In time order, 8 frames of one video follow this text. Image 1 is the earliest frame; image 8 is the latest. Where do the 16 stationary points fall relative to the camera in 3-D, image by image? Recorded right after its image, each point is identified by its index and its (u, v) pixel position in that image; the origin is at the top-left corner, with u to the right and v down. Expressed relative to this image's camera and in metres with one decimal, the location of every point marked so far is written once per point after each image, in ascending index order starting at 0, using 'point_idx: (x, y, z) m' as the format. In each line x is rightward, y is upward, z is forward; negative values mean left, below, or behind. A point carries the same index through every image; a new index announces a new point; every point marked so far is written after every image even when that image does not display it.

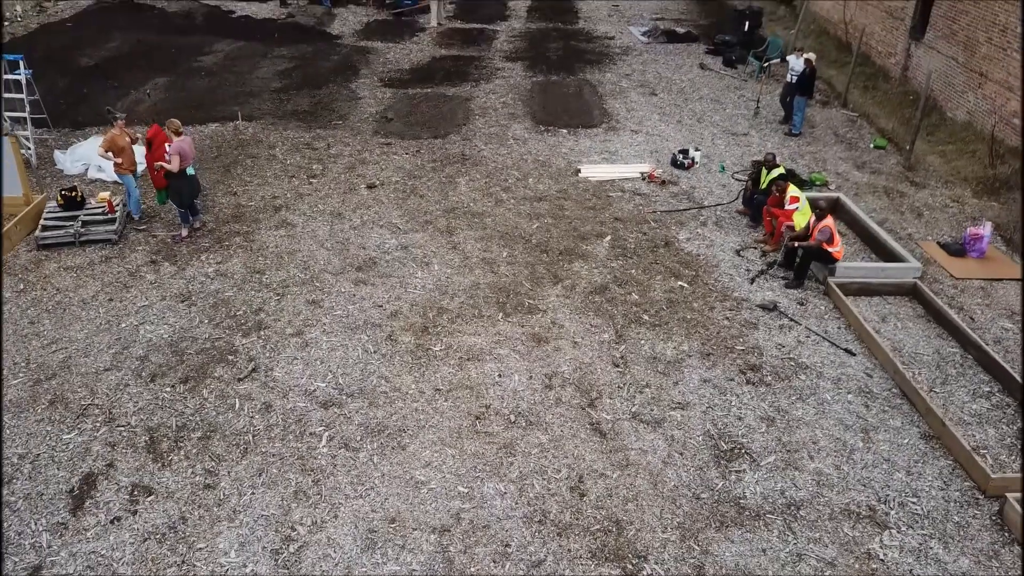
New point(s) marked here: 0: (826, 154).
0: (+4.2, +1.8, +10.6) m
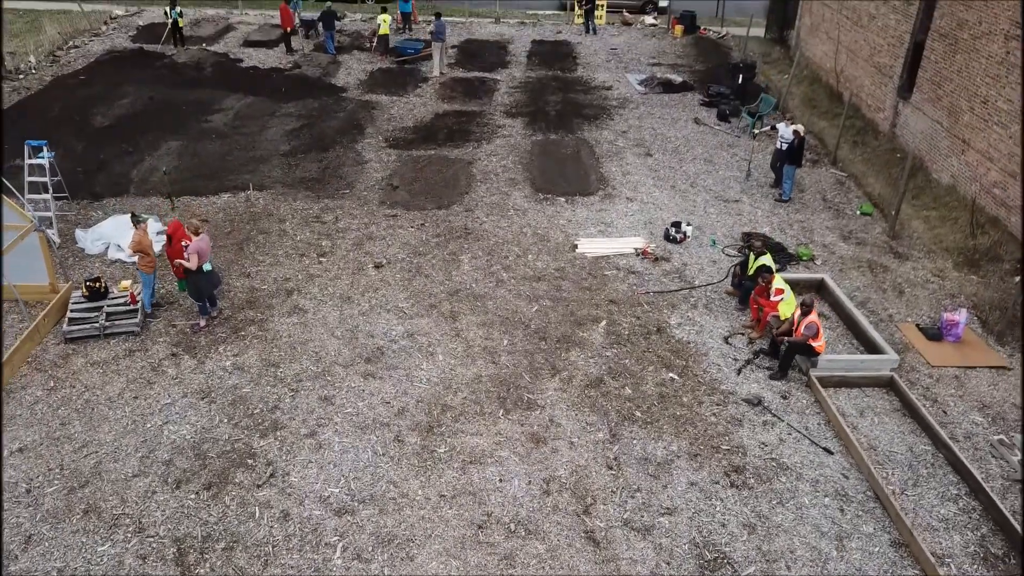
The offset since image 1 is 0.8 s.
0: (+4.2, +0.9, +11.0) m
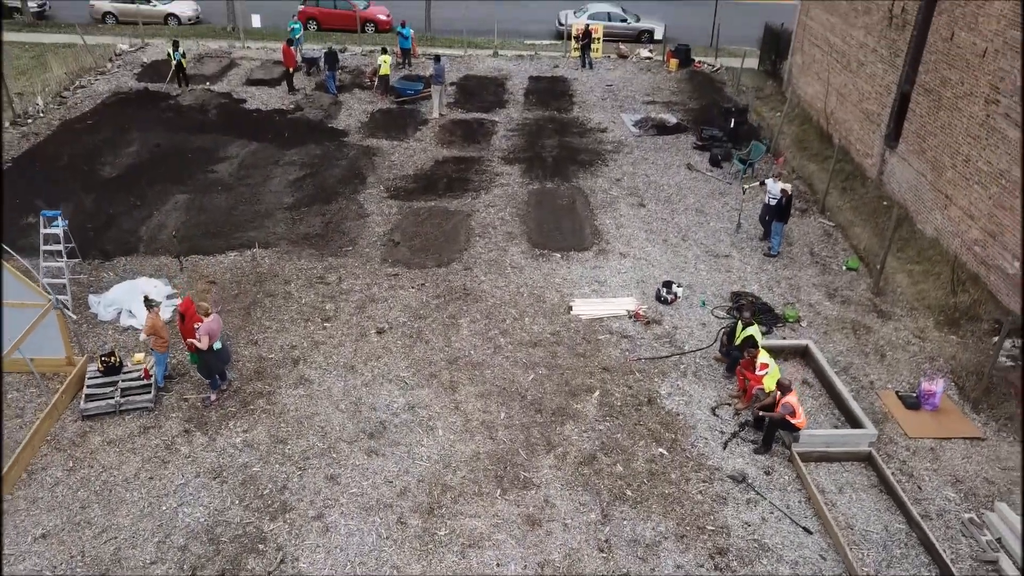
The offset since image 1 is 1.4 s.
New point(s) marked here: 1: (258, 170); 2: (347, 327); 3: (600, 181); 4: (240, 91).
0: (+4.2, +0.1, +11.4) m
1: (-4.4, +2.1, +13.8) m
2: (-2.0, -0.5, +9.7) m
3: (+1.6, +2.0, +14.3) m
4: (-6.1, +4.4, +17.8) m
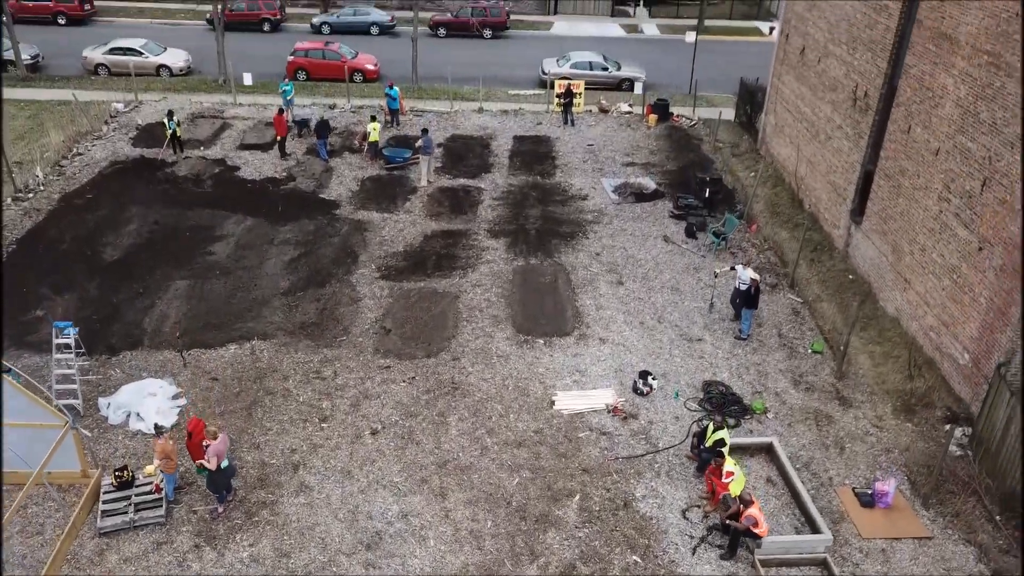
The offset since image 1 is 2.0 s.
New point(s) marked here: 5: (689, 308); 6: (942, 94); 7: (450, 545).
0: (+3.9, -1.2, +12.2) m
1: (-4.7, +0.7, +14.4) m
2: (-2.2, -1.8, +10.4) m
3: (+1.3, +0.6, +15.0) m
4: (-6.5, +3.0, +18.4) m
5: (+3.0, -0.3, +13.5) m
6: (+6.5, +2.9, +12.0) m
7: (-0.7, -2.8, +8.7) m
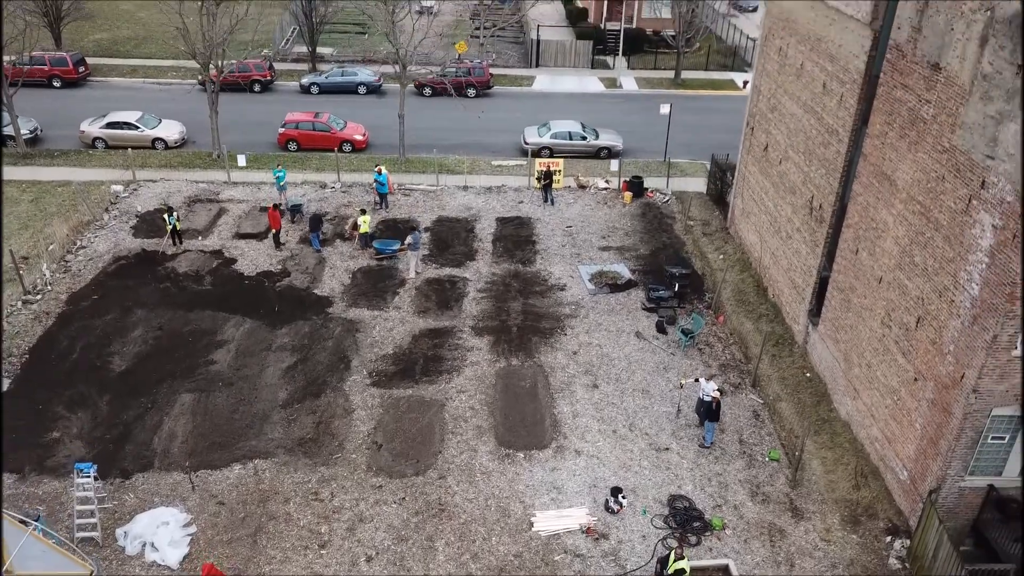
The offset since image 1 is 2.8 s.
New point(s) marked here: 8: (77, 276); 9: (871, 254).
0: (+3.6, -3.1, +13.3) m
1: (-5.0, -1.4, +15.4) m
2: (-2.5, -3.9, +11.4) m
3: (+1.0, -1.4, +16.1) m
4: (-6.9, +1.0, +19.4) m
5: (+2.7, -2.3, +14.6) m
6: (+6.2, +1.0, +13.2) m
7: (-0.9, -4.8, +9.8) m
8: (-9.9, +0.3, +18.0) m
9: (+6.2, +0.6, +13.6) m
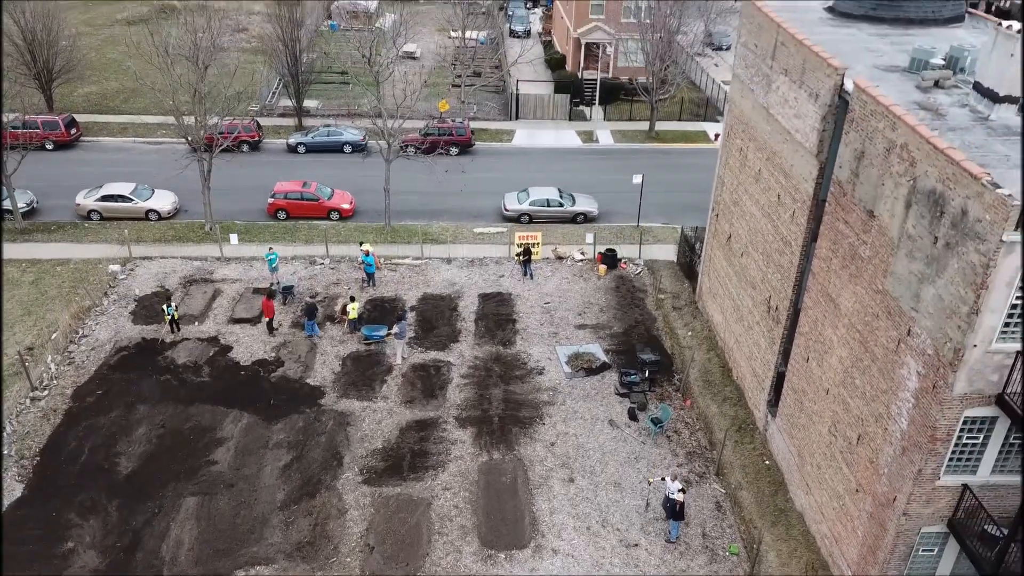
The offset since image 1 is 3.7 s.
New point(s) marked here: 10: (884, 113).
0: (+3.3, -5.2, +14.6) m
1: (-5.4, -3.5, +16.5) m
2: (-2.8, -6.0, +12.6) m
3: (+0.6, -3.4, +17.3) m
4: (-7.4, -1.2, +20.4) m
5: (+2.3, -4.4, +15.8) m
6: (+5.8, -1.0, +14.5) m
7: (-1.1, -6.9, +11.0) m
8: (-10.3, -1.9, +19.0) m
9: (+5.8, -1.4, +14.9) m
10: (+5.9, +2.8, +12.6) m
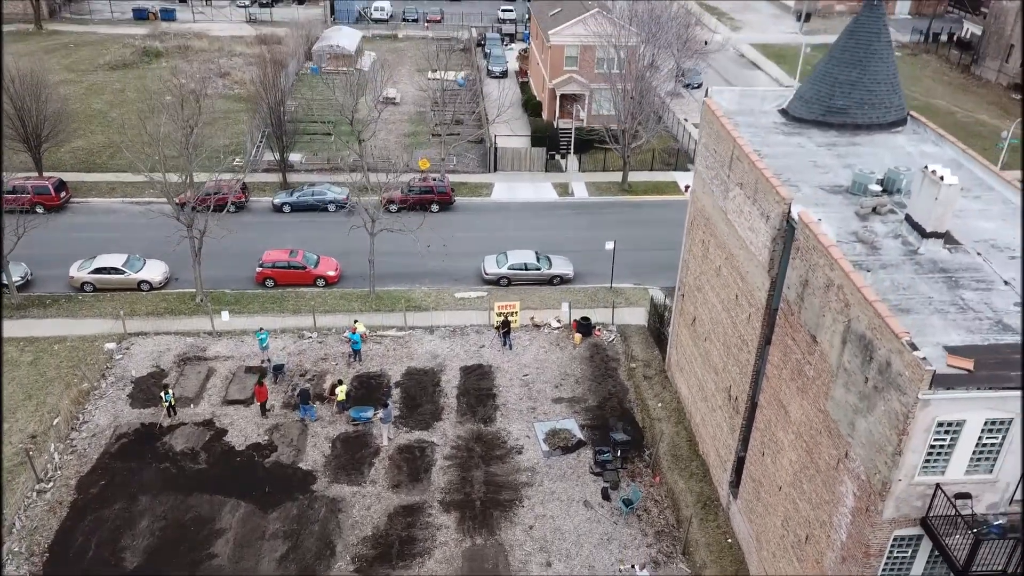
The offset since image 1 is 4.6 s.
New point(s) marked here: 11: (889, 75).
0: (+3.0, -7.4, +15.9) m
1: (-5.8, -5.8, +17.6) m
2: (-3.1, -8.2, +13.8) m
3: (+0.1, -5.7, +18.5) m
4: (-7.9, -3.5, +21.5) m
5: (+1.9, -6.6, +17.2) m
6: (+5.4, -3.2, +15.9) m
7: (-1.4, -9.1, +12.2) m
8: (-10.8, -4.3, +20.0) m
9: (+5.4, -3.6, +16.3) m
10: (+5.5, +0.7, +14.0) m
11: (+9.1, +5.1, +19.0) m
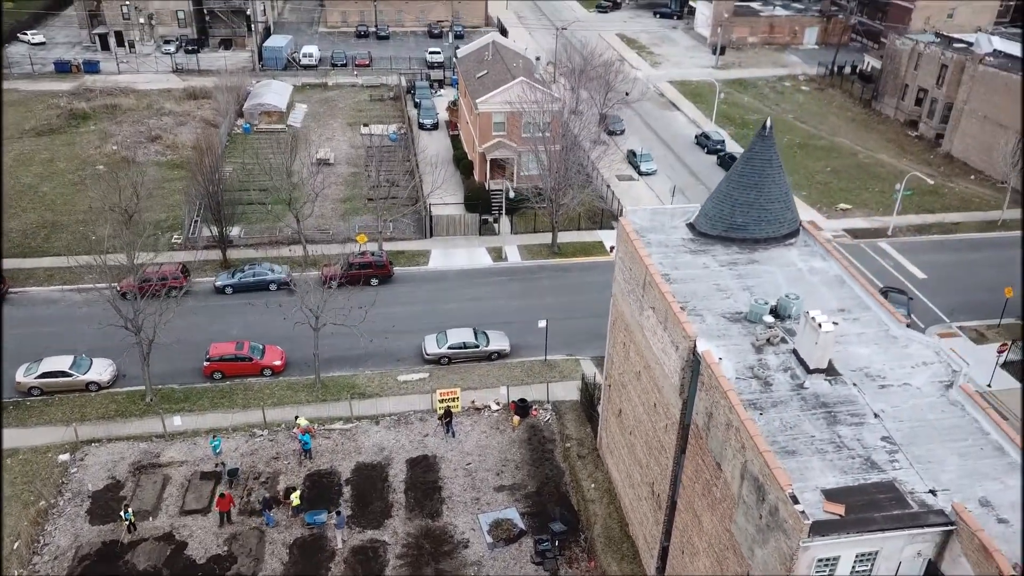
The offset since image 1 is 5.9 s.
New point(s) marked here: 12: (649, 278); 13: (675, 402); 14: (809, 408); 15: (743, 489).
0: (+2.0, -10.3, +17.8) m
1: (-7.0, -9.0, +18.9) m
2: (-3.8, -11.3, +15.2) m
3: (-1.1, -8.7, +20.2) m
4: (-9.5, -6.9, +22.6) m
5: (+0.8, -9.5, +19.0) m
6: (+4.2, -6.0, +18.0) m
7: (-2.0, -12.2, +13.8) m
8: (-12.2, -7.8, +20.8) m
9: (+4.2, -6.4, +18.4) m
10: (+4.3, -2.1, +16.1) m
11: (+7.3, +2.5, +21.4) m
12: (+3.5, +0.3, +19.9) m
13: (+3.9, -2.7, +18.9) m
14: (+6.0, -2.4, +16.1) m
15: (+4.5, -3.9, +15.3) m
